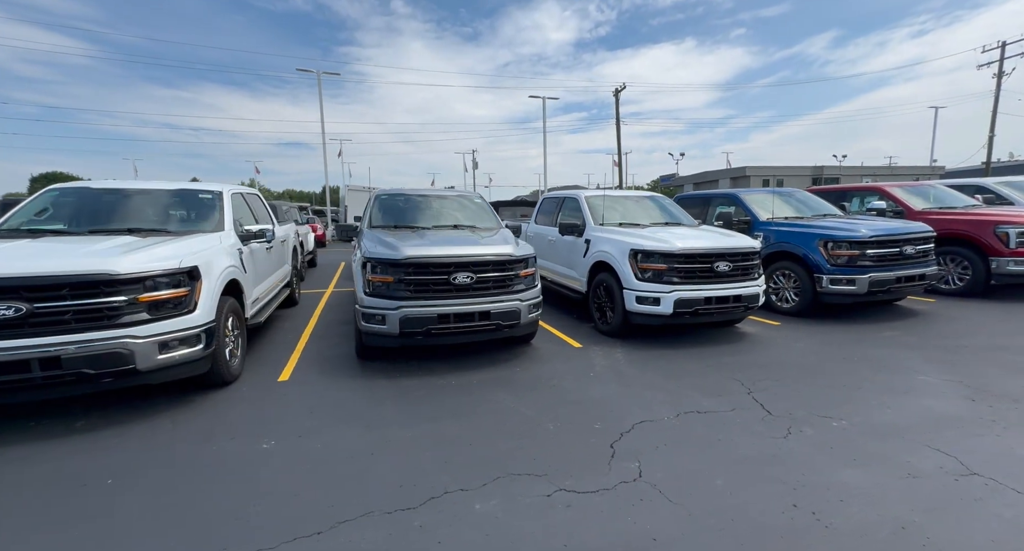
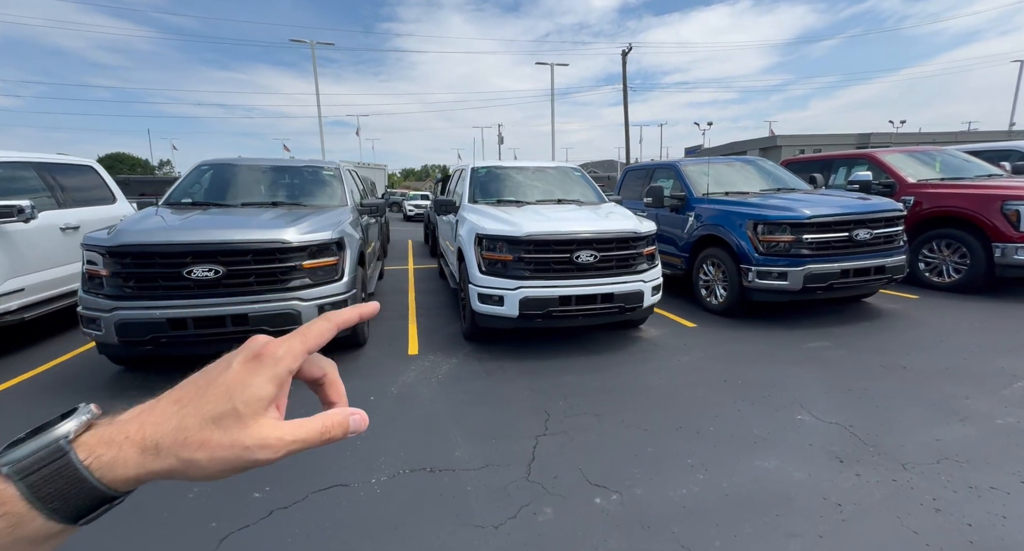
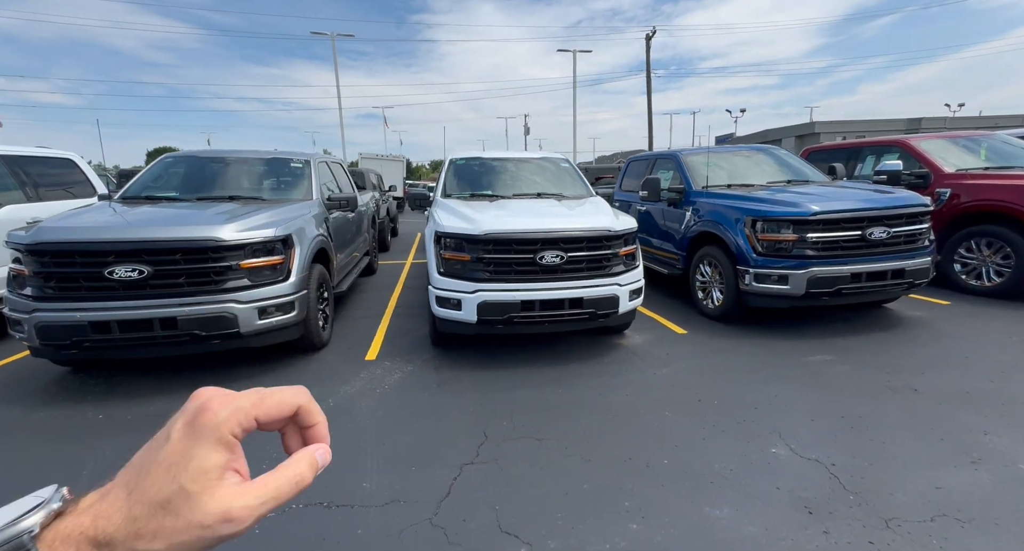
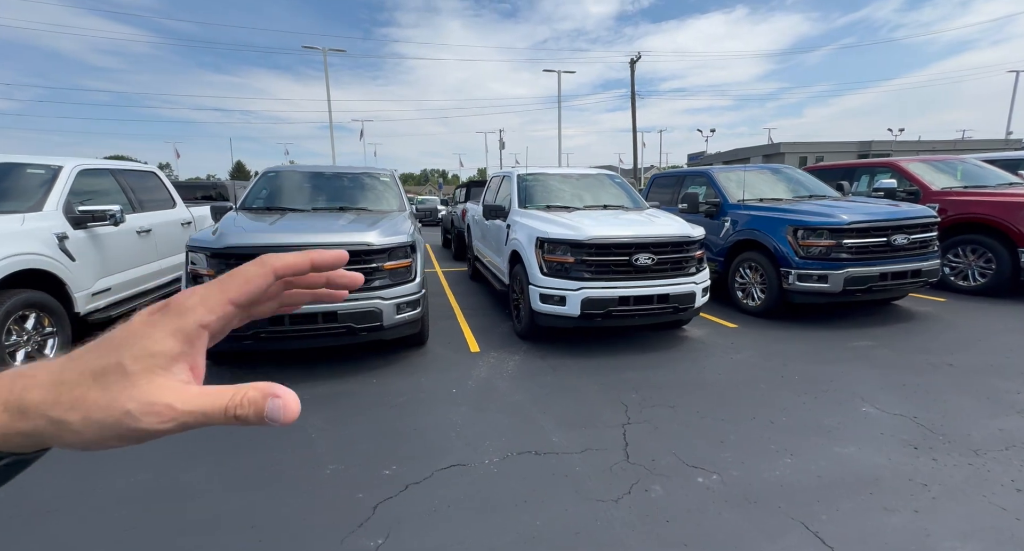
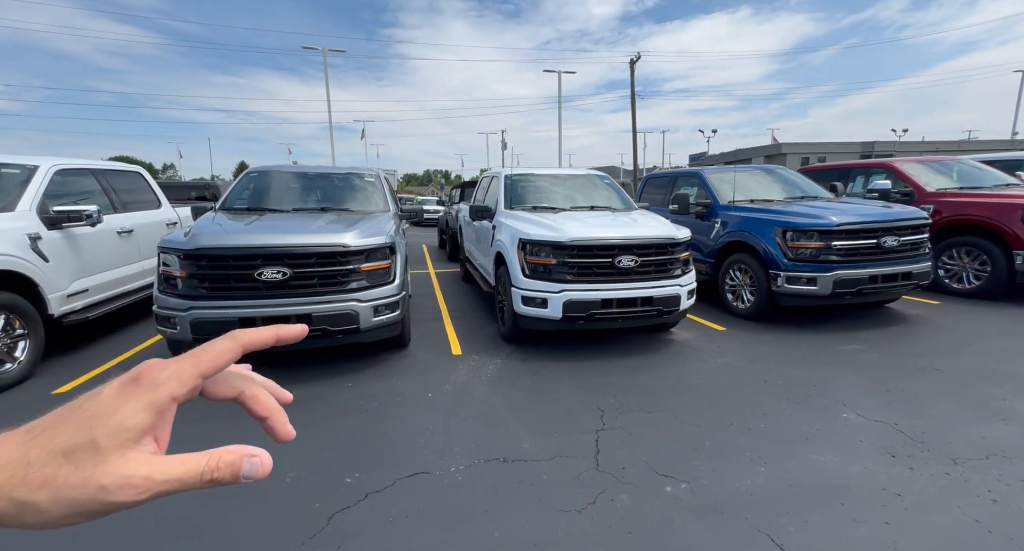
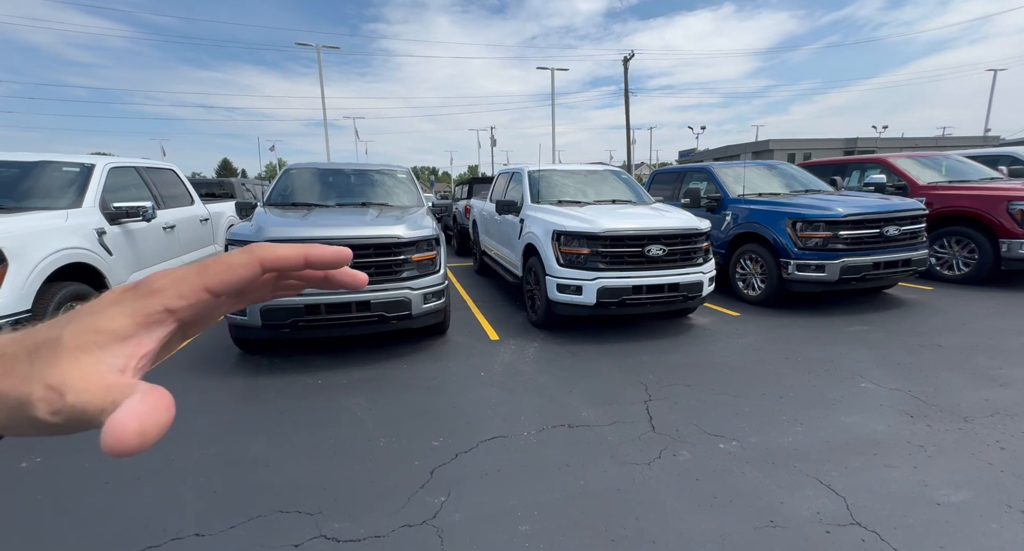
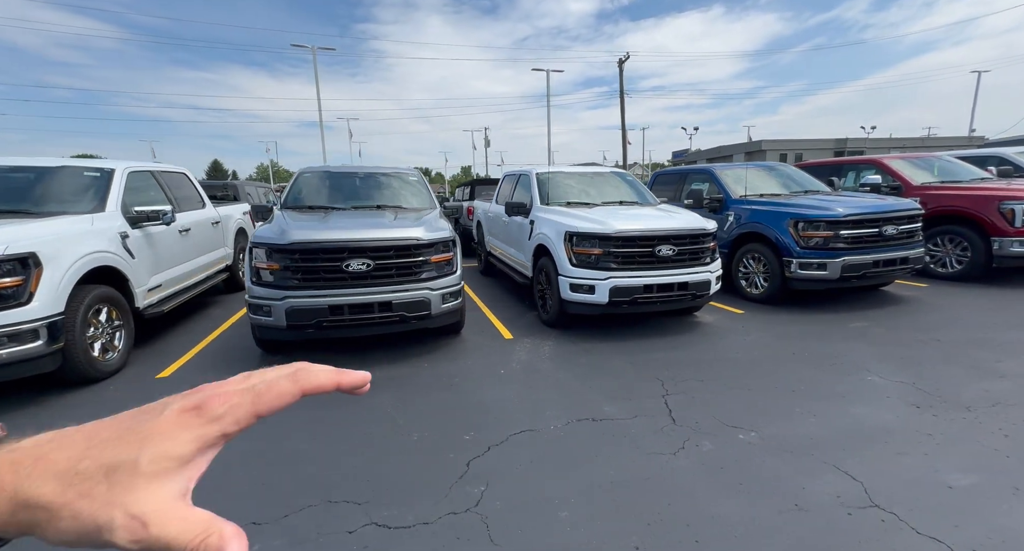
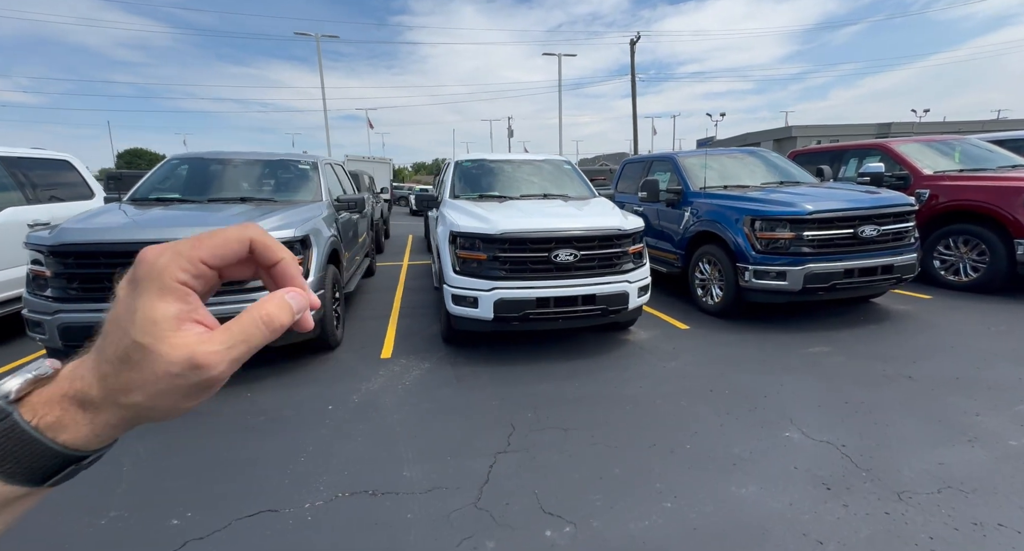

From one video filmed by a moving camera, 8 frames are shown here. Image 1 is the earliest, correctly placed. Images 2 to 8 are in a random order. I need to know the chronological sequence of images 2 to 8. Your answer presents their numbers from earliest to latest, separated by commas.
7, 6, 4, 5, 2, 8, 3
